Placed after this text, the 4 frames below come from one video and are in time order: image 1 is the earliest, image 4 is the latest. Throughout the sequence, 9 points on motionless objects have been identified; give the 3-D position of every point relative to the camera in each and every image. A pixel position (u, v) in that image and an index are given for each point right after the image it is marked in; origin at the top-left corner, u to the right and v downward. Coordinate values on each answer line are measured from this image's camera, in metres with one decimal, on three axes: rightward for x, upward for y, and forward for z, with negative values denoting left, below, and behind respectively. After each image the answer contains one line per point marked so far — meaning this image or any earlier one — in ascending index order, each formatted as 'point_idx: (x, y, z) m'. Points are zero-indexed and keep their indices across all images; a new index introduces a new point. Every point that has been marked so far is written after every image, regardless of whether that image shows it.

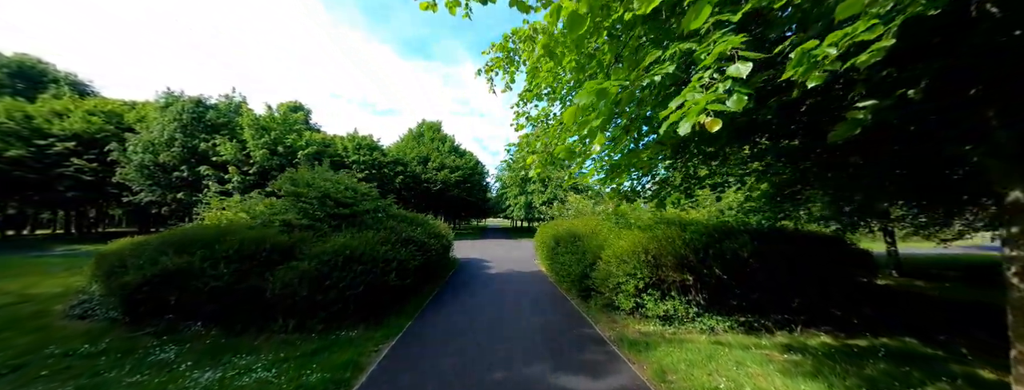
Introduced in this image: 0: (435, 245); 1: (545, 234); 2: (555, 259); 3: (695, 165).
0: (-2.2, -1.4, +8.4) m
1: (+1.2, -1.6, +11.0) m
2: (+1.3, -2.0, +8.7) m
3: (+3.1, +0.5, +5.0) m
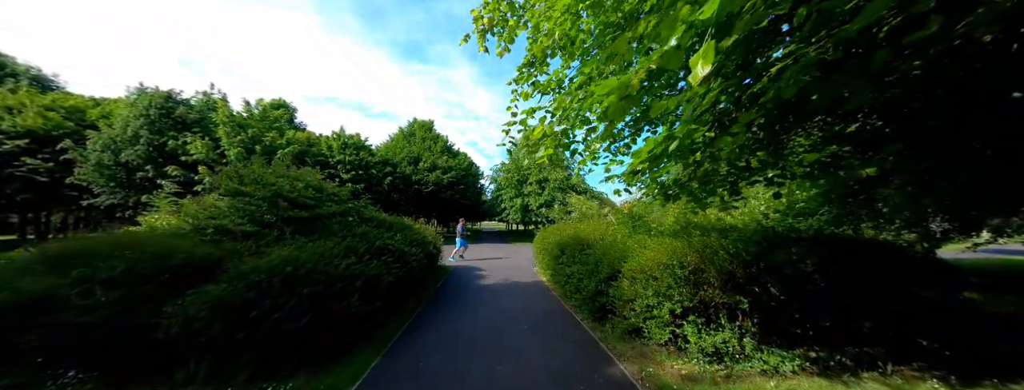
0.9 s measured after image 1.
0: (-2.3, -1.4, +7.1) m
1: (+1.1, -1.6, +9.8) m
2: (+1.2, -2.0, +7.5) m
3: (+3.1, +0.6, +3.9) m
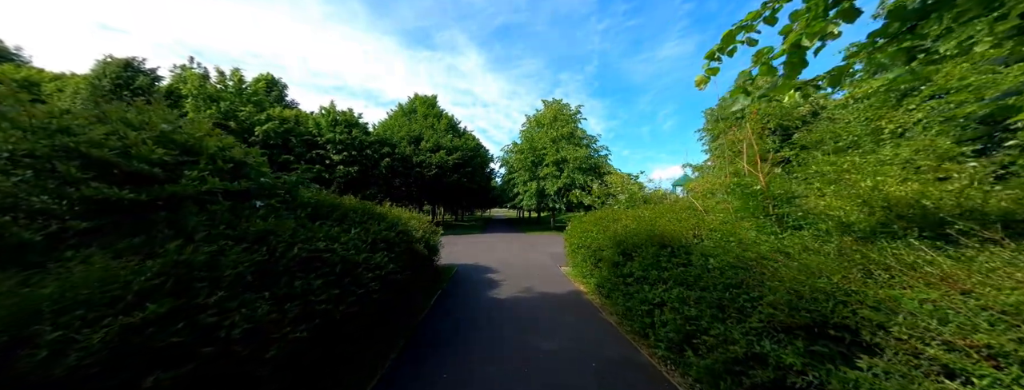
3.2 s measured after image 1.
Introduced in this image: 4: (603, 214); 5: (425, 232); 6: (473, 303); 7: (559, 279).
0: (-1.8, -1.0, +4.4) m
1: (+1.7, -1.0, +7.0) m
2: (+1.7, -1.5, +4.7) m
3: (+3.5, +0.9, +0.9) m
4: (+2.2, -0.5, +6.9) m
5: (-2.1, -0.9, +7.1) m
6: (-0.9, -2.4, +6.5) m
7: (+1.3, -2.3, +8.0) m
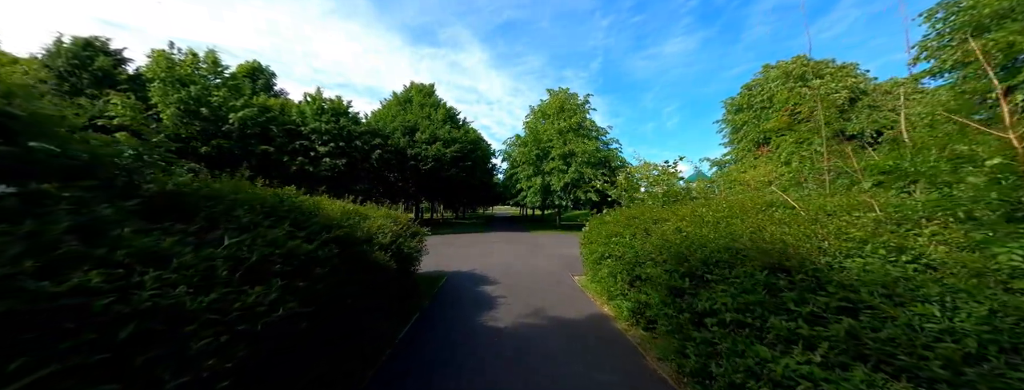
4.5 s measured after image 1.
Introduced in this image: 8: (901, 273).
0: (-1.8, -0.8, +2.7) m
1: (+1.7, -0.8, +5.3) m
2: (+1.7, -1.3, +3.0) m
3: (+3.5, +1.0, -0.8) m
4: (+2.2, -0.3, +5.2) m
5: (-2.1, -0.7, +5.4) m
6: (-0.8, -2.2, +4.8) m
7: (+1.3, -2.1, +6.3) m
8: (+2.6, -0.4, +1.9) m
